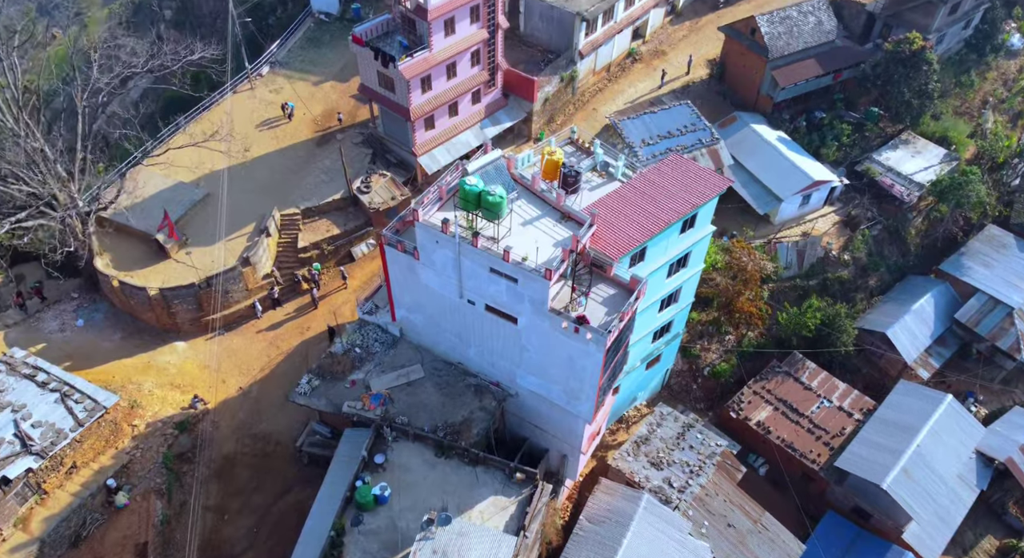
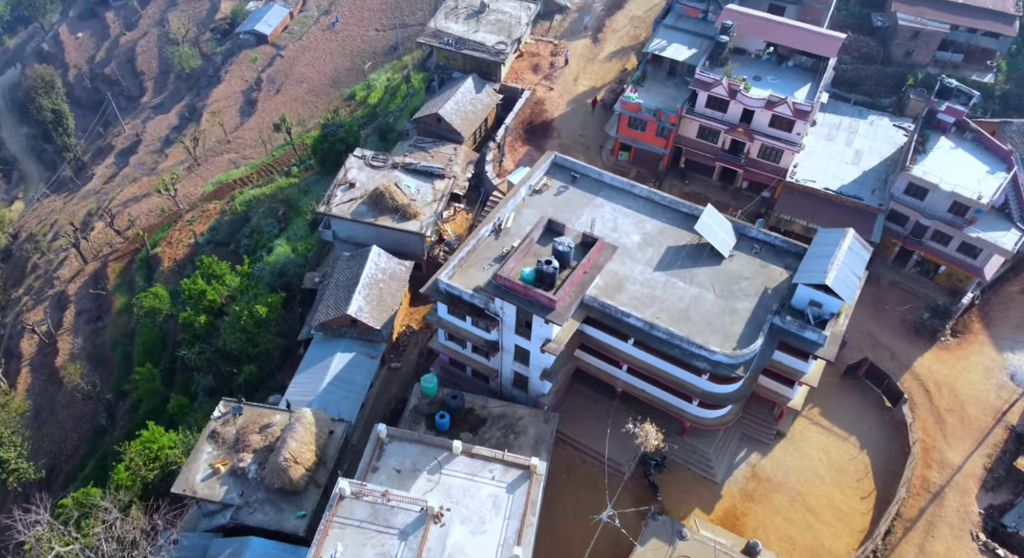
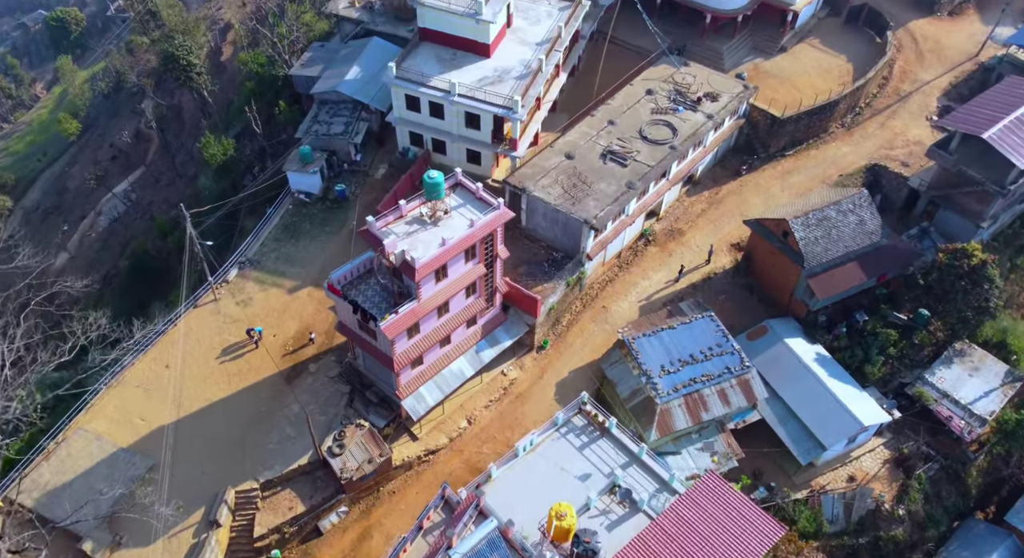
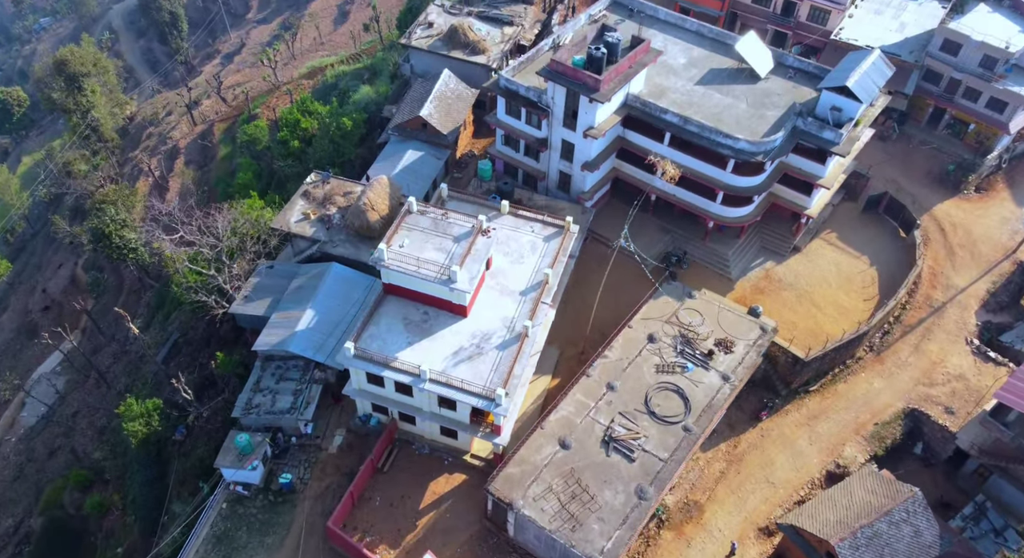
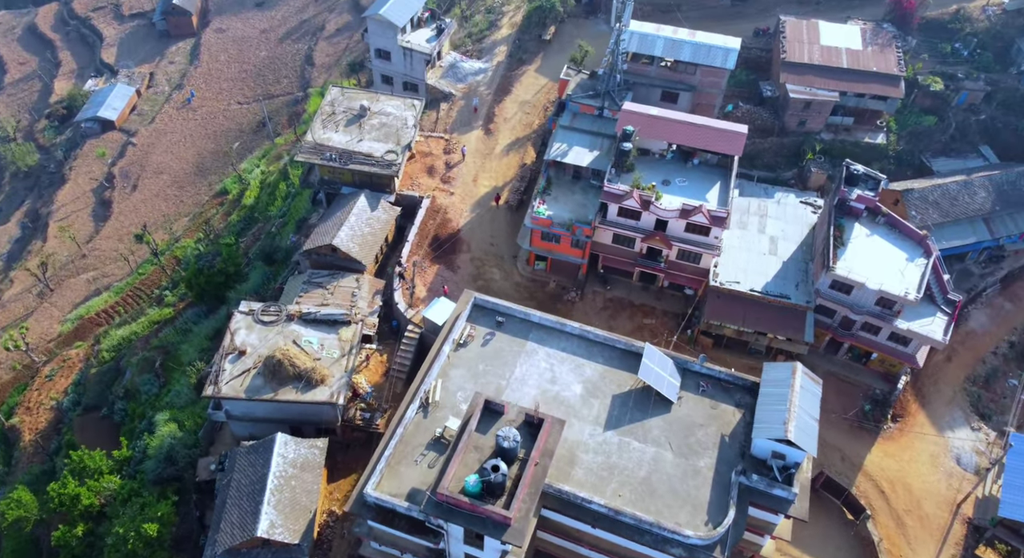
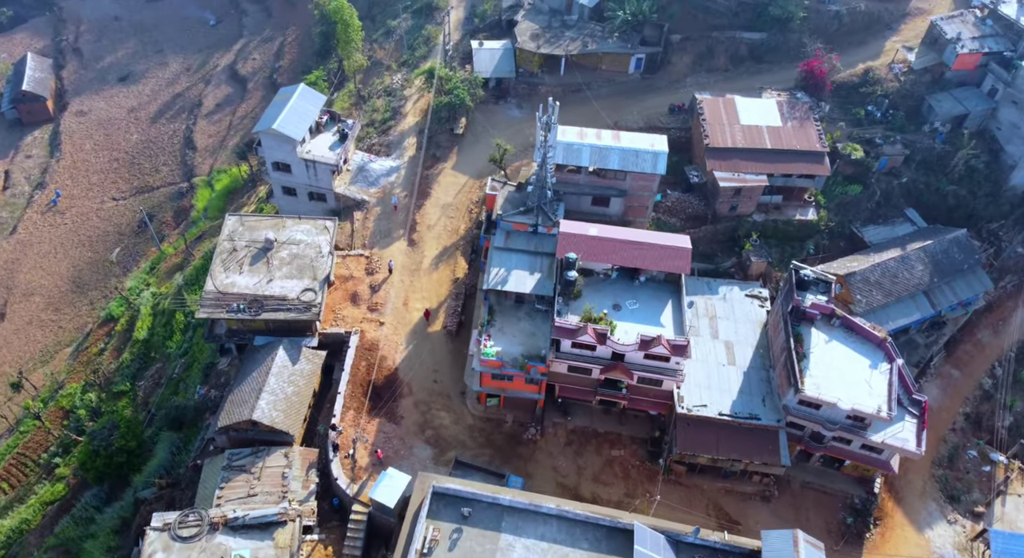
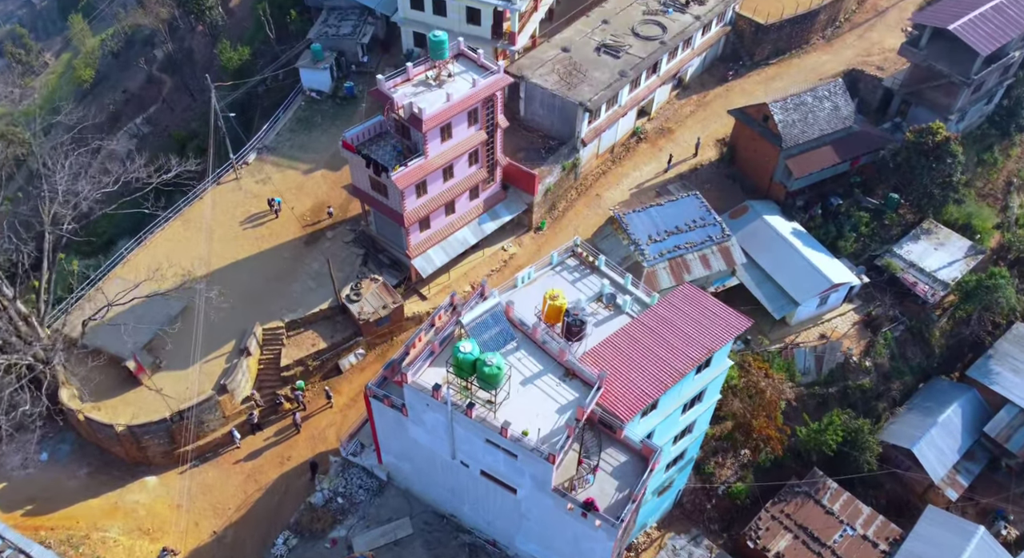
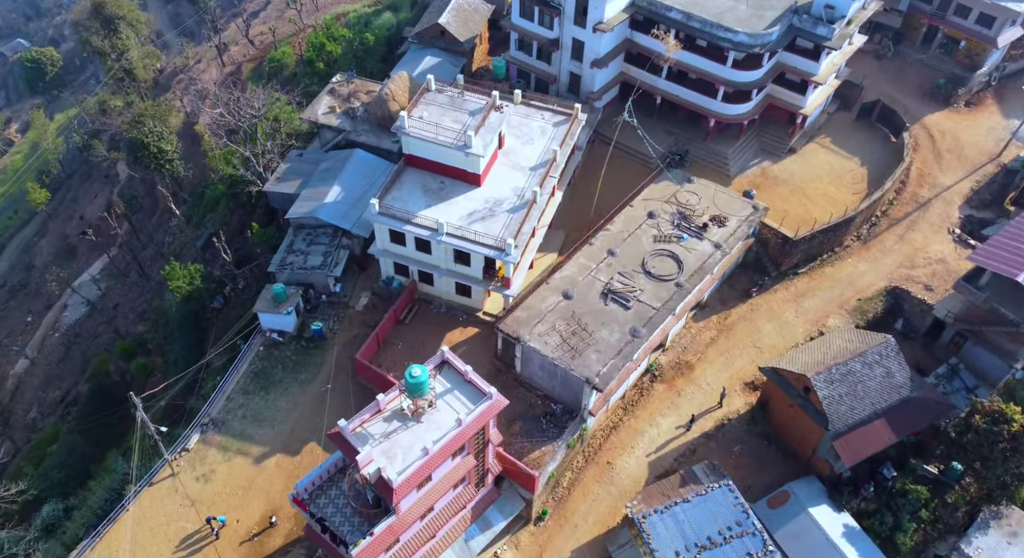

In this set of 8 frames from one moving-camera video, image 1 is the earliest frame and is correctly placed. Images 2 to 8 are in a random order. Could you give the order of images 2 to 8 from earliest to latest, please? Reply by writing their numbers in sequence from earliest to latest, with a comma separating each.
7, 3, 8, 4, 2, 5, 6
